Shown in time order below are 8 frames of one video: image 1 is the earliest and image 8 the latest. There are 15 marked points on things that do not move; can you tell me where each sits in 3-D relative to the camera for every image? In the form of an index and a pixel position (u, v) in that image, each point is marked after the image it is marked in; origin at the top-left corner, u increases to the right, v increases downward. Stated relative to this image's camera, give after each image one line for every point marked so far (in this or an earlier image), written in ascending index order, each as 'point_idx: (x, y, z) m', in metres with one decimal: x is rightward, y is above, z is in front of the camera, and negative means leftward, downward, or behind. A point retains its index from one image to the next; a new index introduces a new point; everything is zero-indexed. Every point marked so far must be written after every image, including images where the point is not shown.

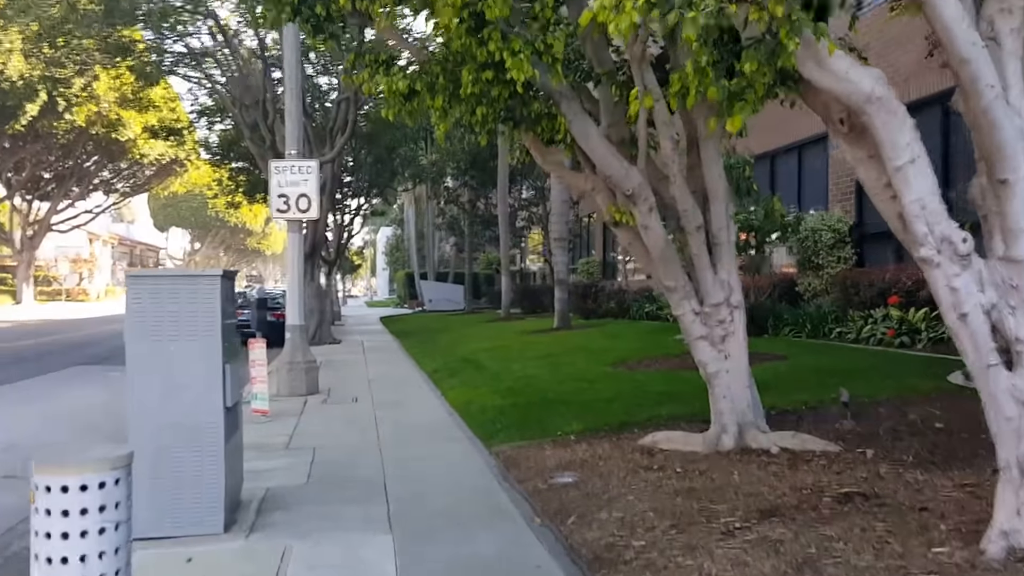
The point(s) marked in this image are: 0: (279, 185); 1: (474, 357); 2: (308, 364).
0: (-2.5, +1.1, +15.0) m
1: (-0.6, -1.0, +18.5) m
2: (-2.2, -0.8, +15.0) m
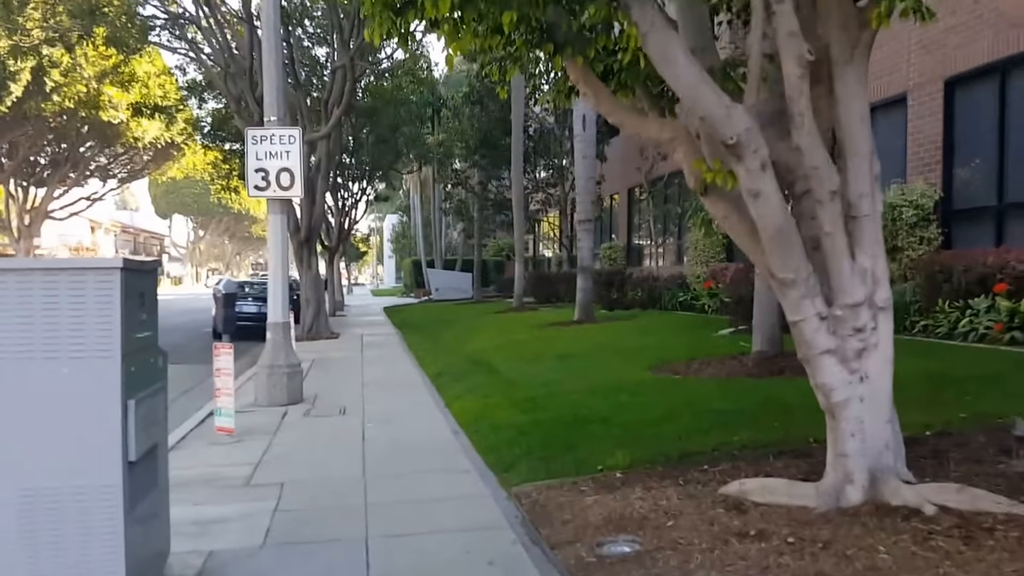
0: (-2.3, +1.2, +12.7) m
1: (-0.3, -0.8, +16.2) m
2: (-2.0, -0.7, +12.7) m
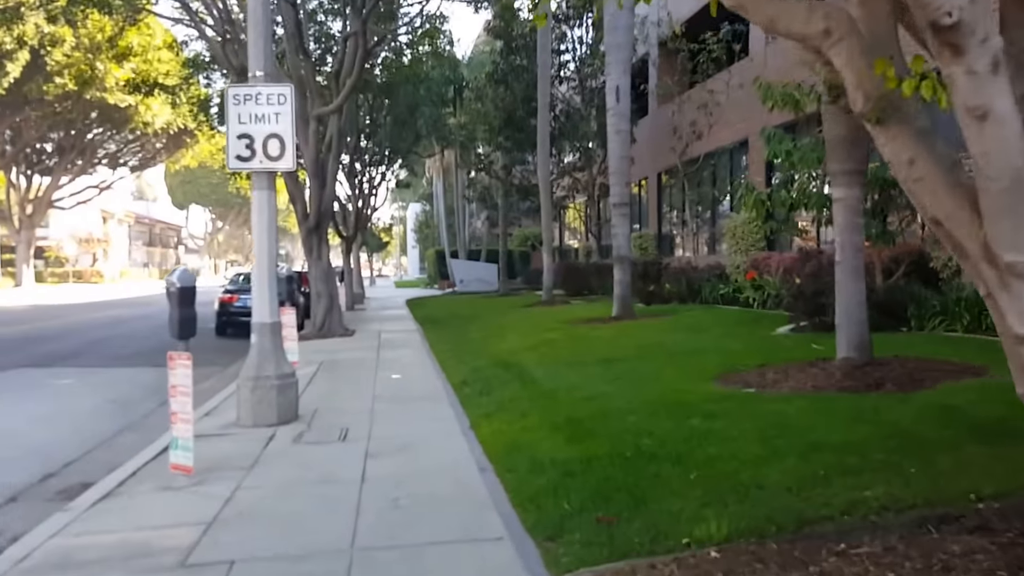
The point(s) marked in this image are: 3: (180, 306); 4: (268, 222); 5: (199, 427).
0: (-2.1, +1.3, +10.5) m
1: (0.0, -0.8, +14.0) m
2: (-1.7, -0.7, +10.5) m
3: (-1.8, -0.1, +7.7) m
4: (-1.8, +0.5, +10.5) m
5: (-2.4, -1.0, +10.5) m
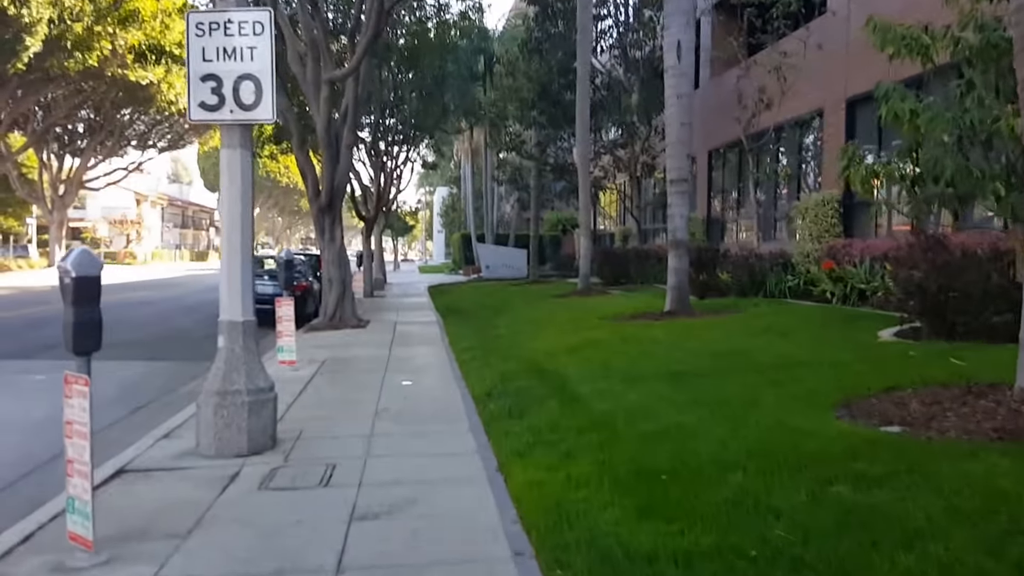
0: (-1.8, +1.3, +7.9) m
1: (+0.3, -0.7, +11.5) m
2: (-1.5, -0.6, +8.0) m
3: (-1.6, -0.1, +5.2) m
4: (-1.6, +0.6, +7.9) m
5: (-2.1, -1.0, +7.9) m
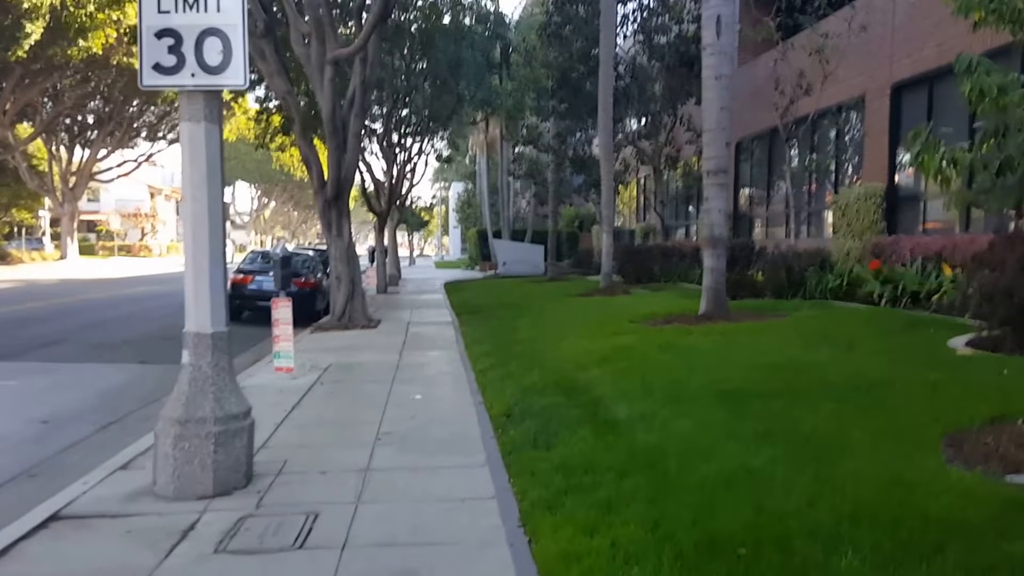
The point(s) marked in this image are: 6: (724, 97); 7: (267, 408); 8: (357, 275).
0: (-1.6, +1.3, +6.5) m
1: (+0.5, -0.7, +10.0) m
2: (-1.4, -0.6, +6.6) m
3: (-1.5, -0.1, +3.7) m
4: (-1.4, +0.6, +6.5) m
5: (-2.0, -1.0, +6.5) m
6: (+2.3, +2.1, +14.9) m
7: (-1.8, -0.9, +9.9) m
8: (-2.3, +0.2, +20.1) m
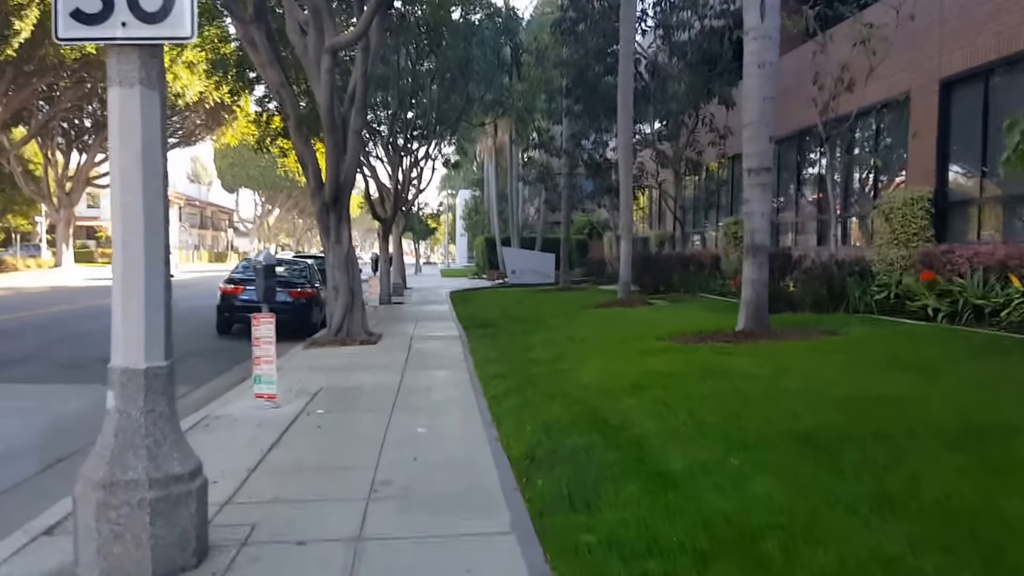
0: (-1.5, +1.2, +4.9) m
1: (+0.6, -0.8, +8.4) m
2: (-1.2, -0.7, +5.0) m
3: (-1.4, -0.1, +2.2) m
4: (-1.3, +0.5, +4.9) m
5: (-1.9, -1.0, +4.9) m
6: (+2.5, +1.9, +13.3) m
7: (-1.6, -1.0, +8.4) m
8: (-2.1, +0.1, +18.5) m
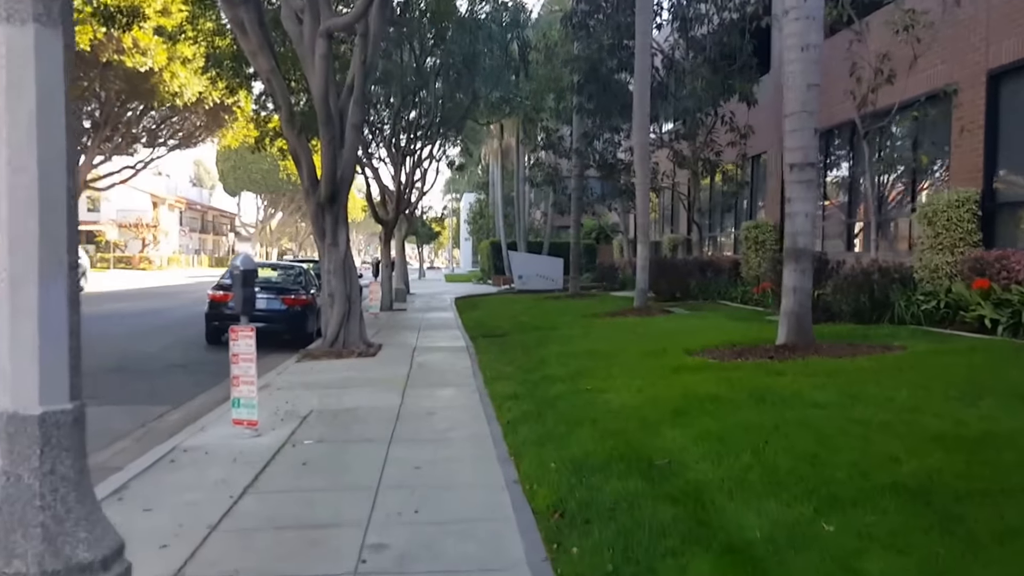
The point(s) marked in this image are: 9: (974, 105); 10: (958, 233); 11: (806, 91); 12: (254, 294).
0: (-1.4, +1.2, +3.5) m
1: (+0.7, -0.8, +7.0) m
2: (-1.1, -0.8, +3.6) m
3: (-1.3, -0.2, +0.7) m
4: (-1.2, +0.4, +3.5) m
5: (-1.8, -1.1, +3.5) m
6: (+2.6, +1.8, +11.9) m
7: (-1.5, -1.0, +6.9) m
8: (-1.9, 0.0, +17.1) m
9: (+5.5, +2.2, +16.5) m
10: (+5.1, +0.6, +15.7) m
11: (+2.5, +1.7, +11.9) m
12: (-1.7, 0.0, +9.2) m
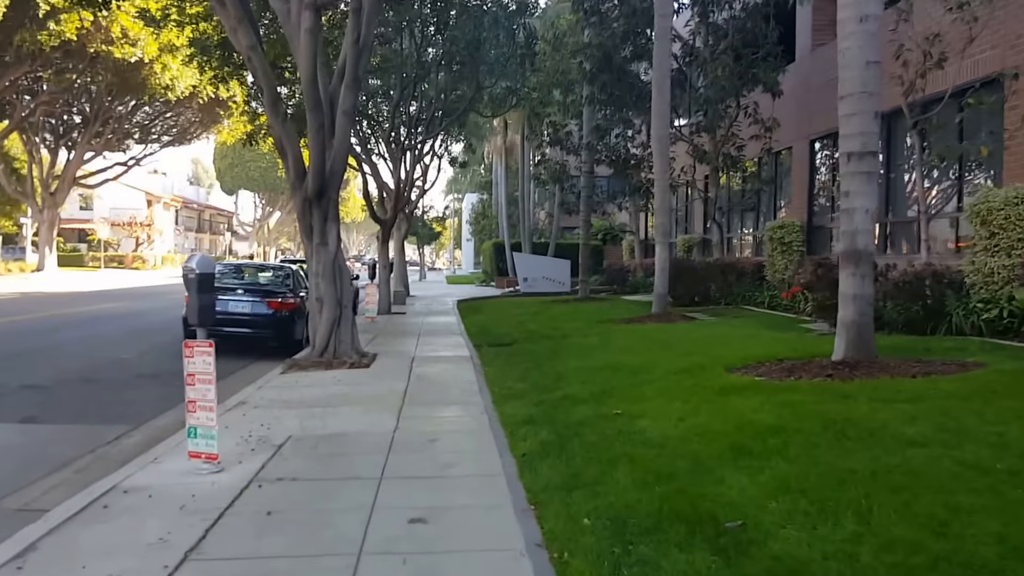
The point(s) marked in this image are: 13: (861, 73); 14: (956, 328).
0: (-1.3, +1.2, +1.8) m
1: (+0.8, -0.9, +5.3) m
2: (-1.0, -0.8, +1.9) m
3: (-1.2, -0.2, -0.9) m
4: (-1.1, +0.4, +1.8) m
5: (-1.7, -1.1, +1.8) m
6: (+2.7, +1.8, +10.2) m
7: (-1.4, -1.1, +5.3) m
8: (-1.8, -0.1, +15.4) m
9: (+5.6, +2.1, +14.8) m
10: (+5.2, +0.6, +14.0) m
11: (+2.6, +1.6, +10.2) m
12: (-1.6, -0.1, +7.6) m
13: (+2.6, +1.6, +10.3) m
14: (+4.5, -0.4, +14.3) m
